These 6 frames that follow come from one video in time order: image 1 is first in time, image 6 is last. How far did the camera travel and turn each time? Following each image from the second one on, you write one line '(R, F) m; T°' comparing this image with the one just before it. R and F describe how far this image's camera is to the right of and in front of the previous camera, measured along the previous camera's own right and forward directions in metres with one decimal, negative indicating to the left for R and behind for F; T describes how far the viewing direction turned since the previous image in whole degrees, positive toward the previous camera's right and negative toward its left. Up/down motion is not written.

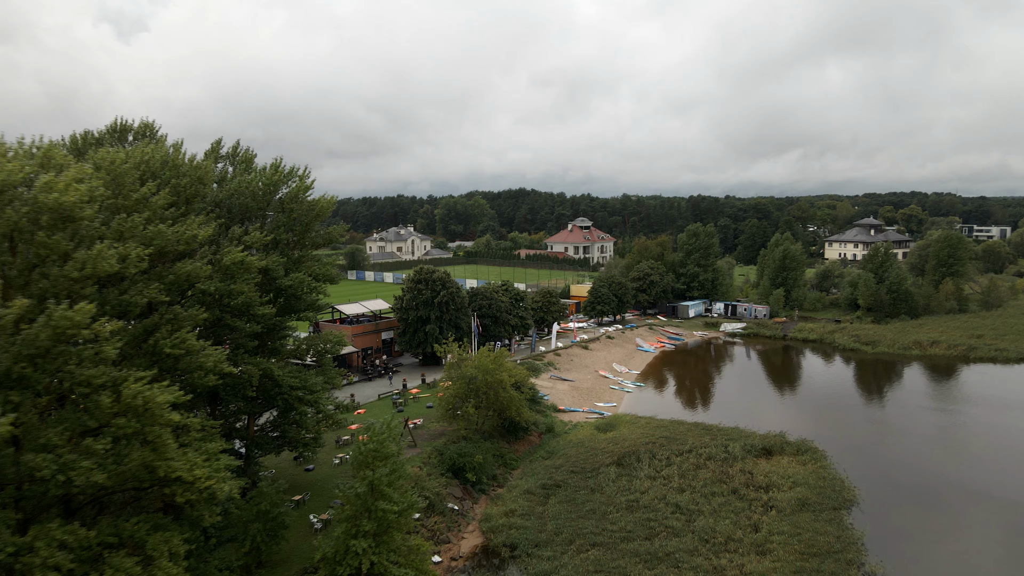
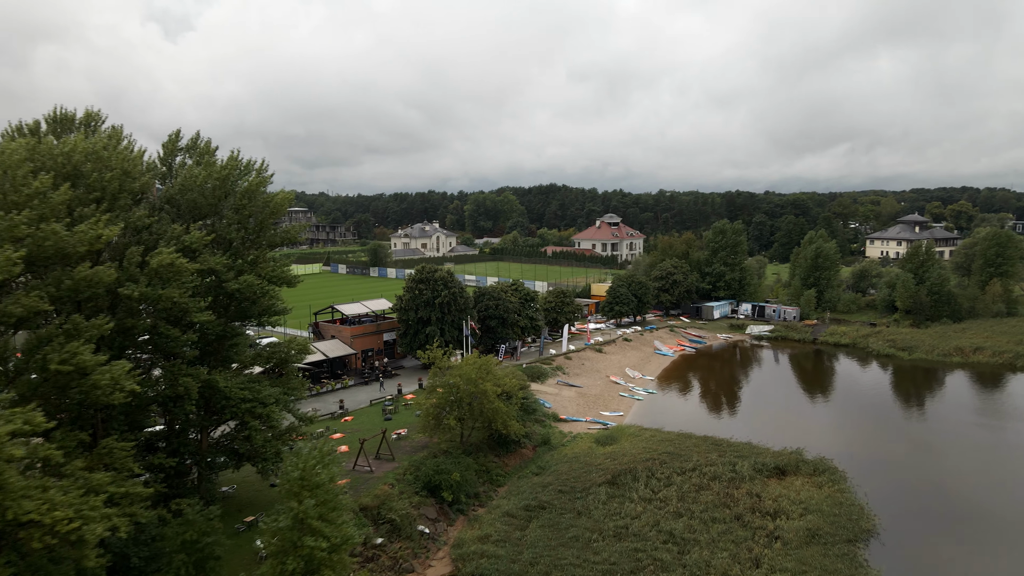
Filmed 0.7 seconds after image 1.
(+2.0, +2.3) m; -3°
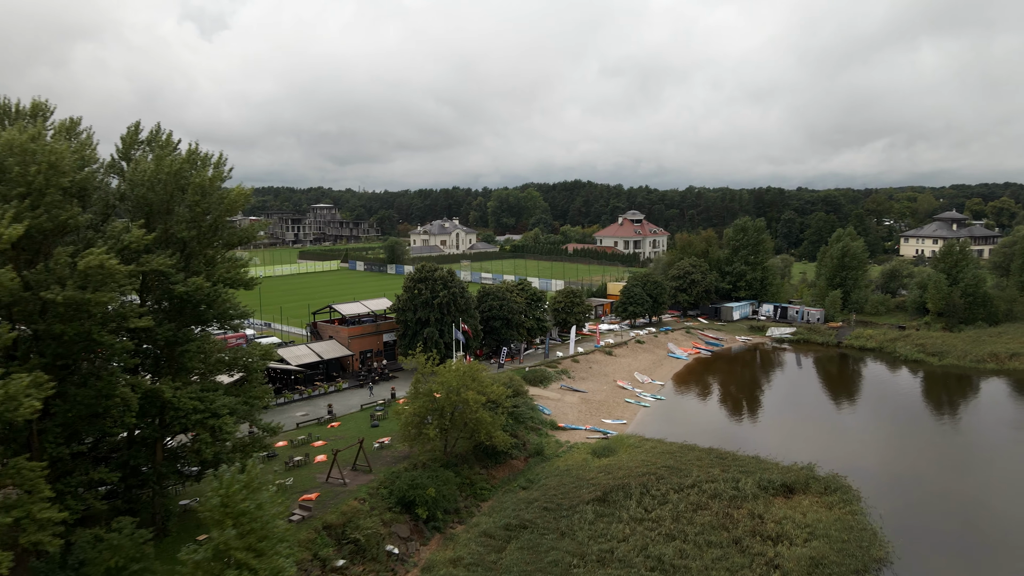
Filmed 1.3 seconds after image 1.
(+1.6, +1.8) m; -2°
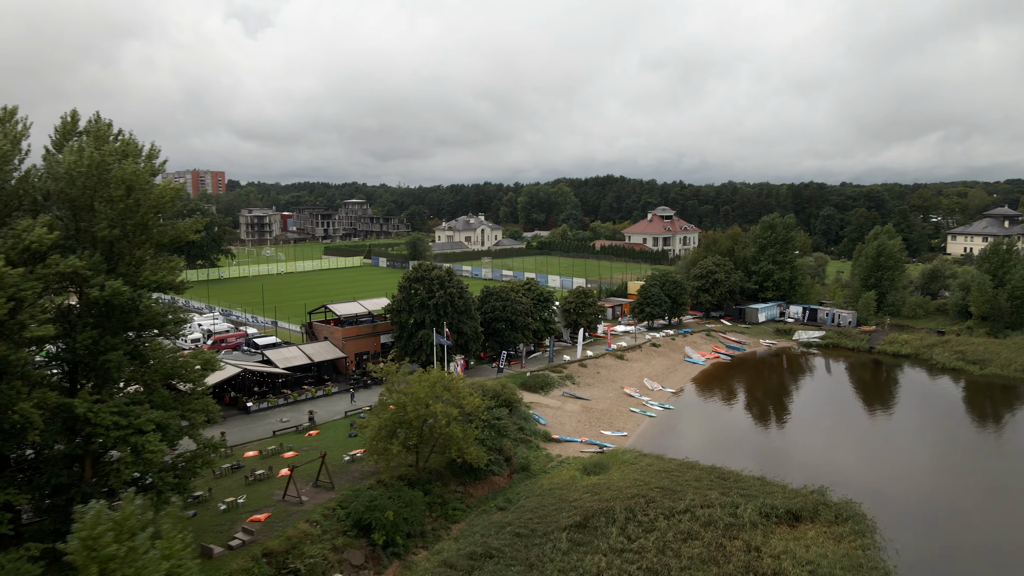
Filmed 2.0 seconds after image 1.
(+2.1, +2.3) m; -3°
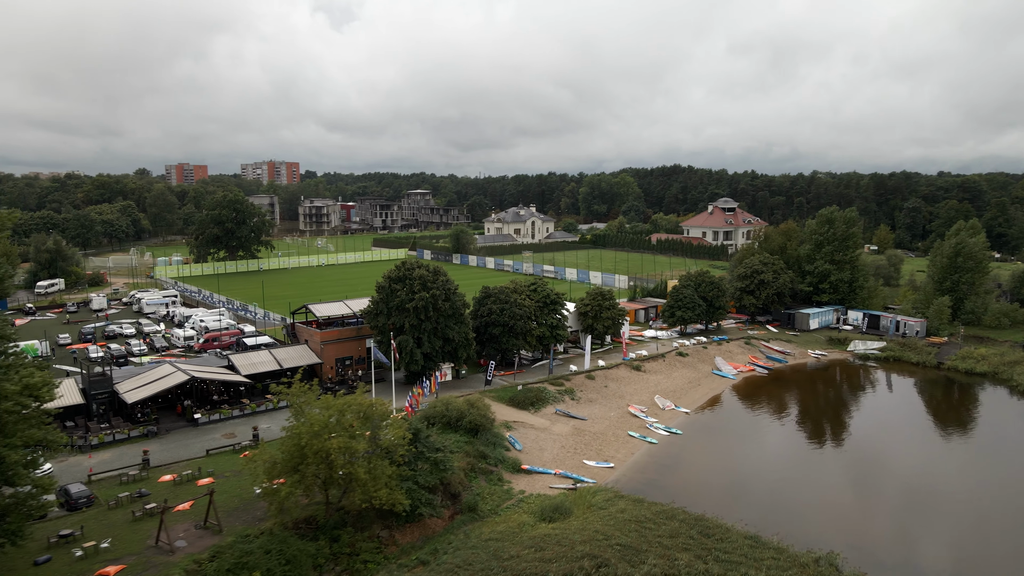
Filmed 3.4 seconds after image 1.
(+4.3, +4.7) m; -6°
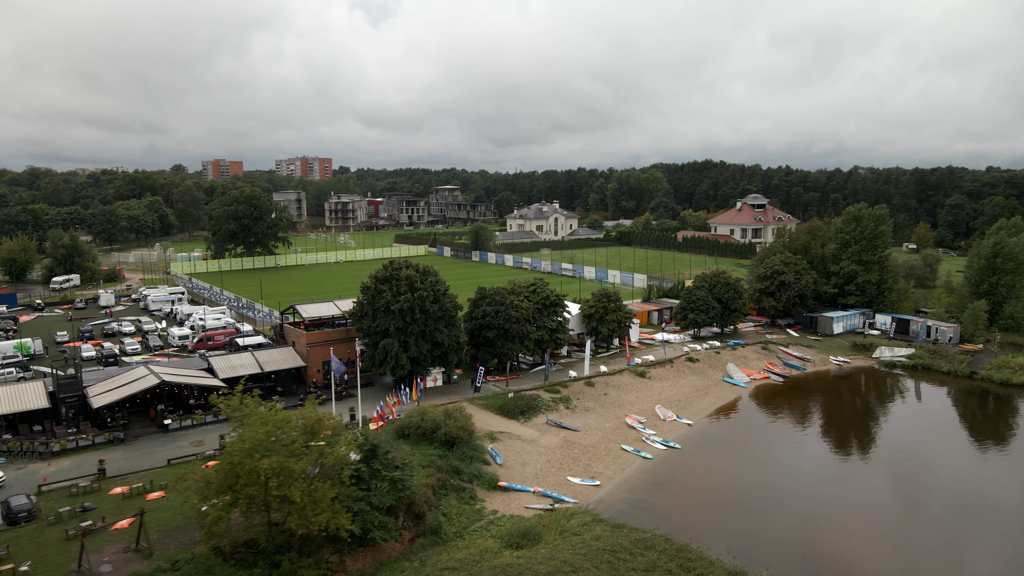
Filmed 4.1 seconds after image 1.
(+2.1, +2.0) m; -3°
